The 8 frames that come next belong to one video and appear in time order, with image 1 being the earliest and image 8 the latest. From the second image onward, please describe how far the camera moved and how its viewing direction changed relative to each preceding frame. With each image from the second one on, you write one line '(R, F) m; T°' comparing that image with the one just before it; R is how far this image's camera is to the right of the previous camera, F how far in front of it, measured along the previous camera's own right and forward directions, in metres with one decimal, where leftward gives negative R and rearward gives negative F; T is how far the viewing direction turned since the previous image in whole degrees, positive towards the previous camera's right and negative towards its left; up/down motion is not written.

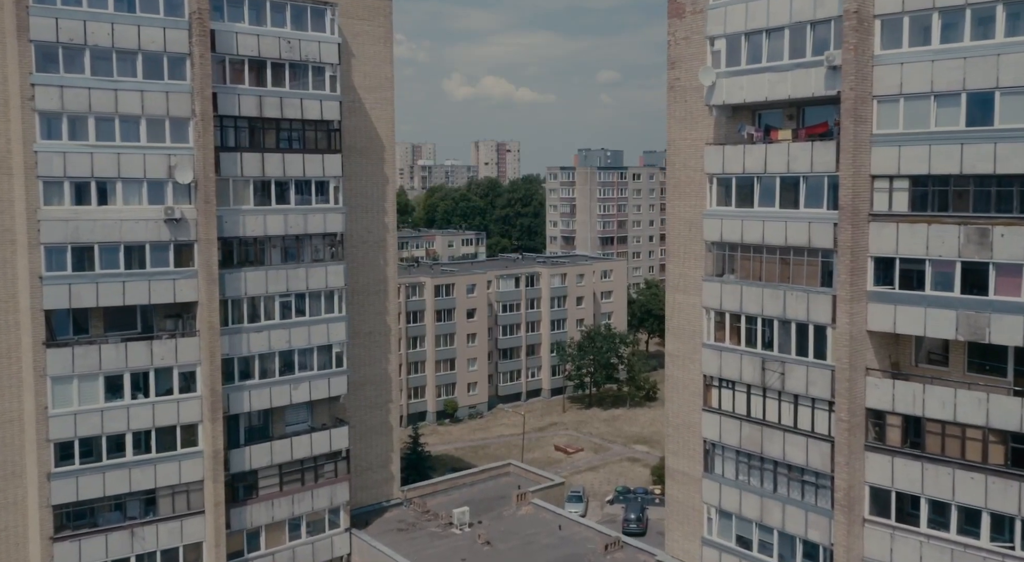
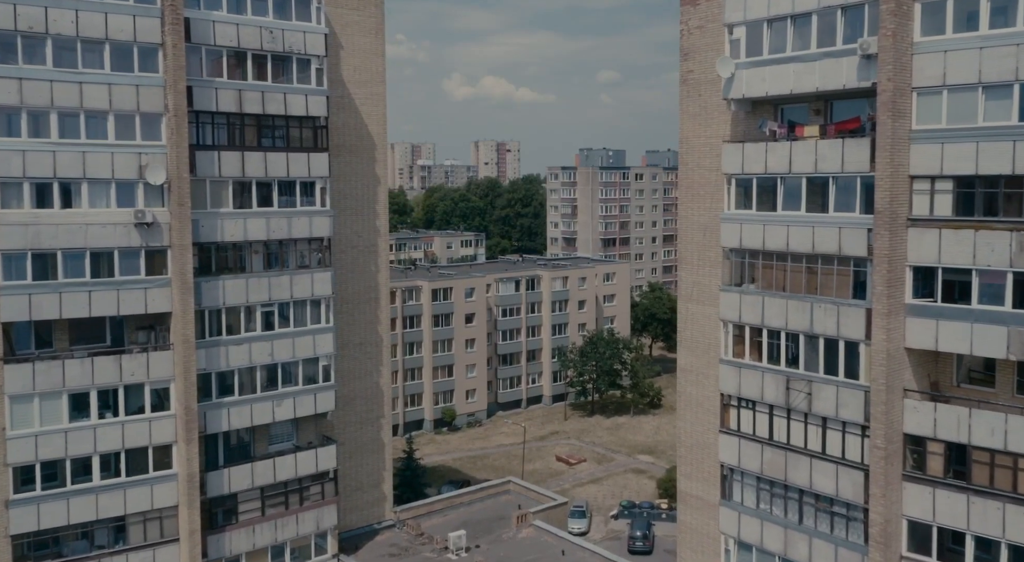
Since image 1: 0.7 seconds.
(0.0, +2.0) m; 0°
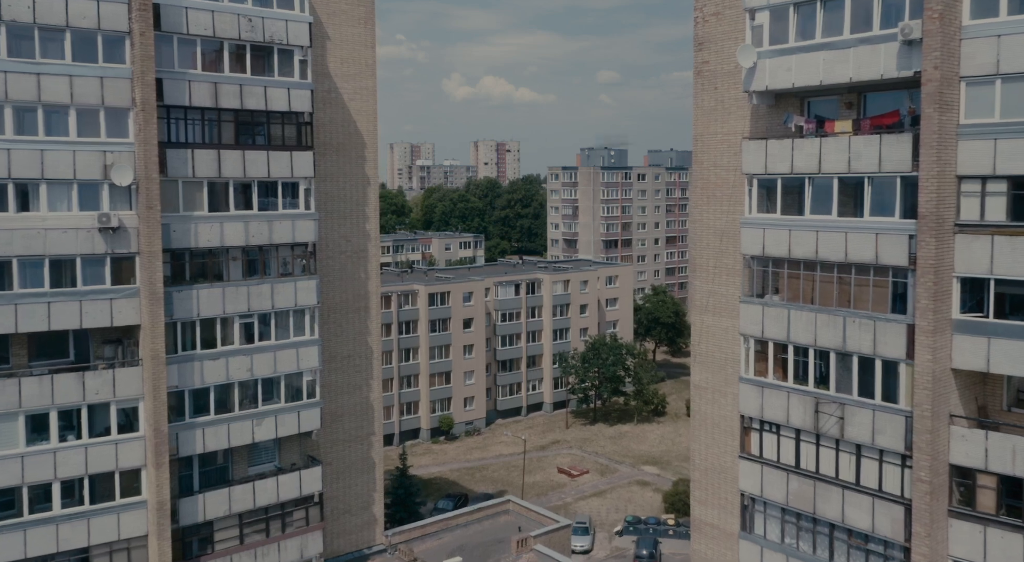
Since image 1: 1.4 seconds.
(0.0, +2.0) m; 0°
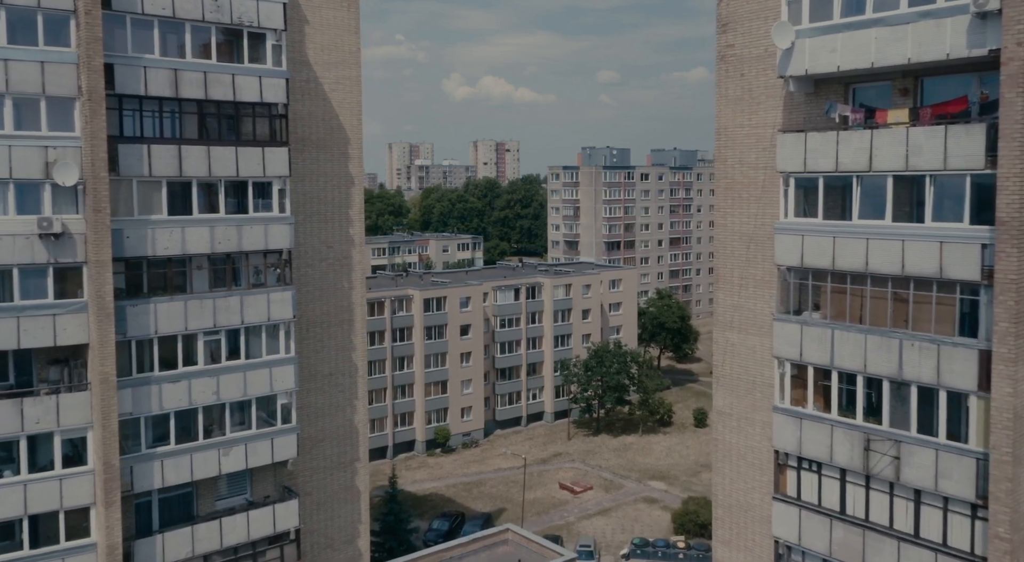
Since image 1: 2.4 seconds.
(0.0, +2.6) m; 0°
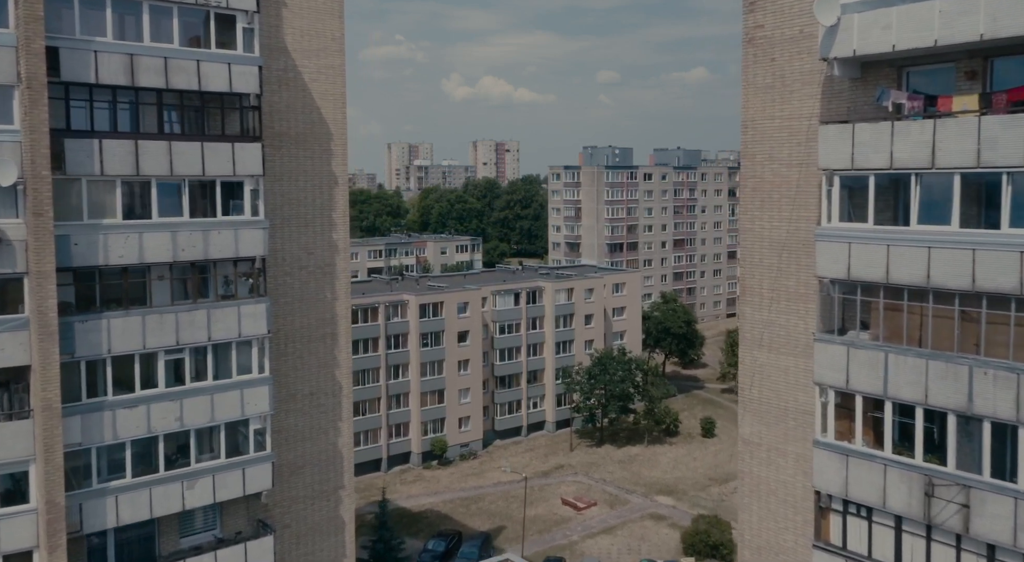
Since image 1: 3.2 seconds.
(0.0, +2.3) m; 0°
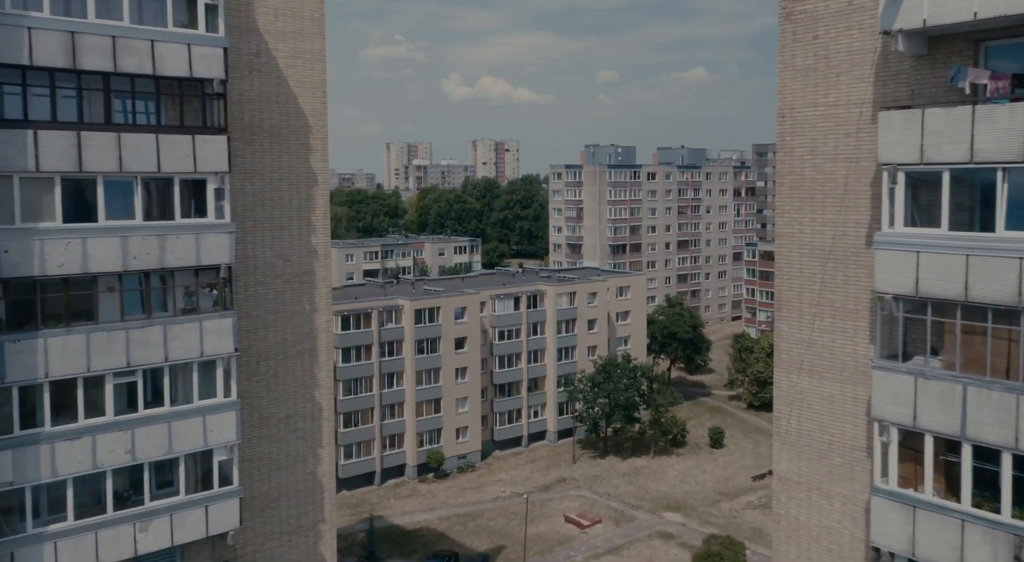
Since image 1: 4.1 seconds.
(0.0, +2.4) m; 0°
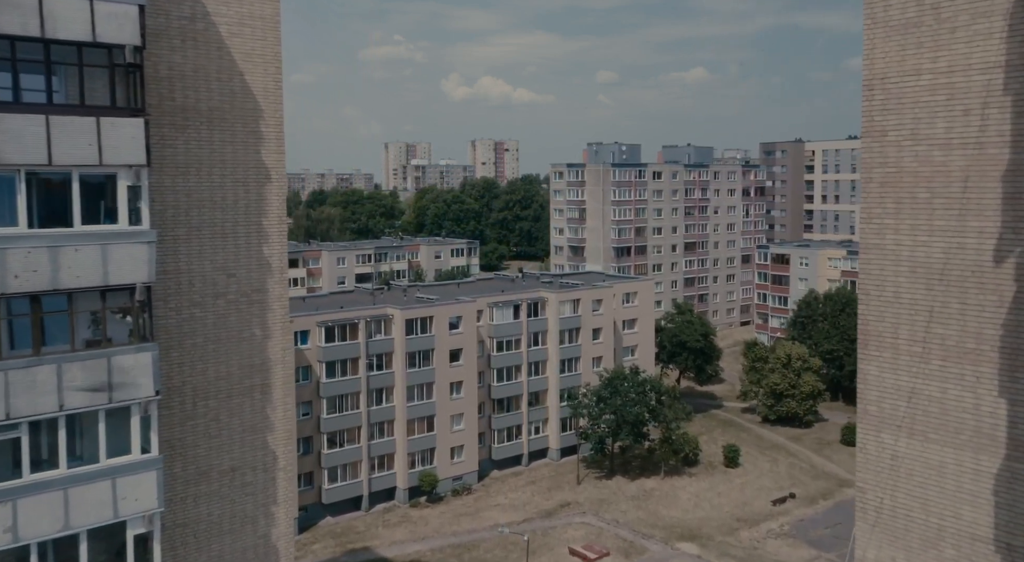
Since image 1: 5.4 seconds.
(0.0, +3.8) m; 0°
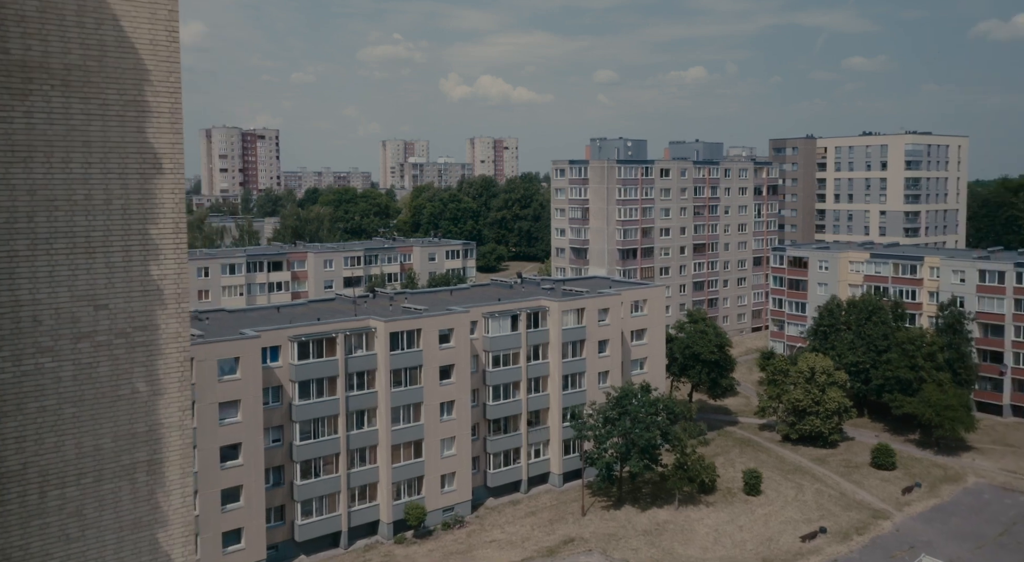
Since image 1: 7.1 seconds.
(+0.1, +4.9) m; 0°
